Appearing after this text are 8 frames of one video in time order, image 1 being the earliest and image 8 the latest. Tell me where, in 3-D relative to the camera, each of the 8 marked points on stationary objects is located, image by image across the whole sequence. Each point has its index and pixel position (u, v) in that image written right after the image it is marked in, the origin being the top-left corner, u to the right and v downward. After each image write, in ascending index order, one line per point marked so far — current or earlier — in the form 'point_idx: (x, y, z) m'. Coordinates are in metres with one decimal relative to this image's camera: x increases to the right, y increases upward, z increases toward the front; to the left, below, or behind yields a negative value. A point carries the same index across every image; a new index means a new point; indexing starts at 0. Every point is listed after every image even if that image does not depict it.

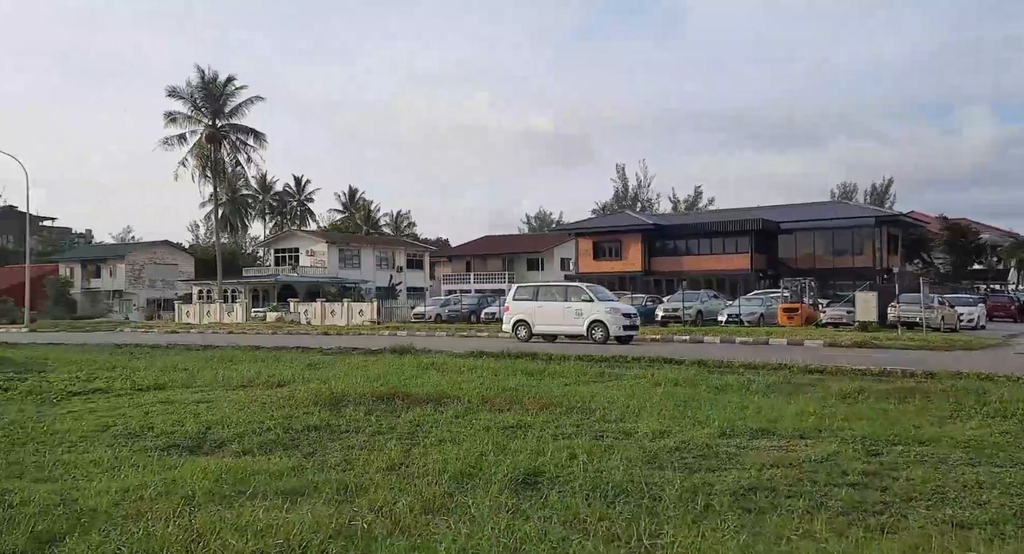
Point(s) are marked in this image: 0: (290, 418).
0: (-2.0, -1.3, +7.1) m
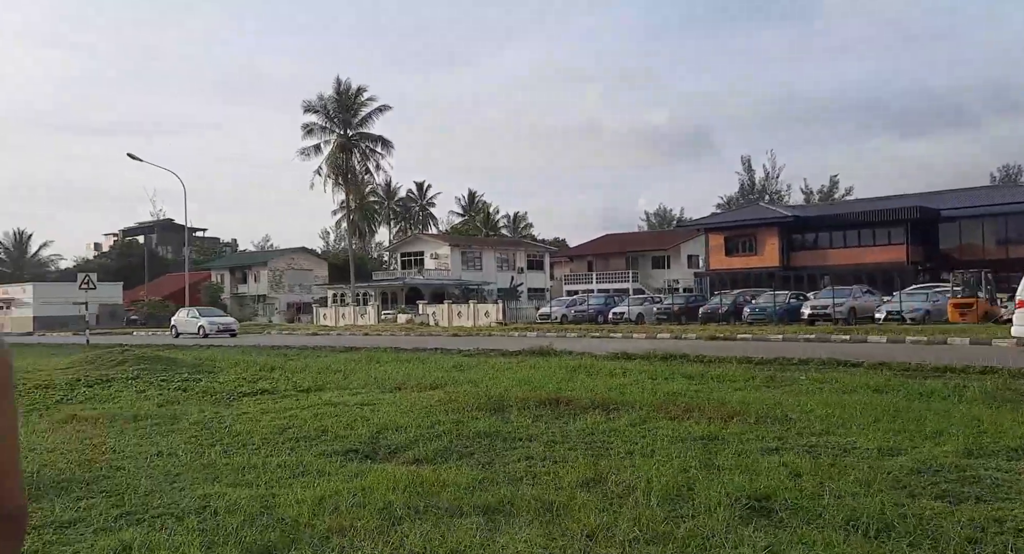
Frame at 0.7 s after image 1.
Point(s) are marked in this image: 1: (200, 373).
0: (-0.5, -1.3, +7.0) m
1: (-5.9, -1.8, +14.9) m
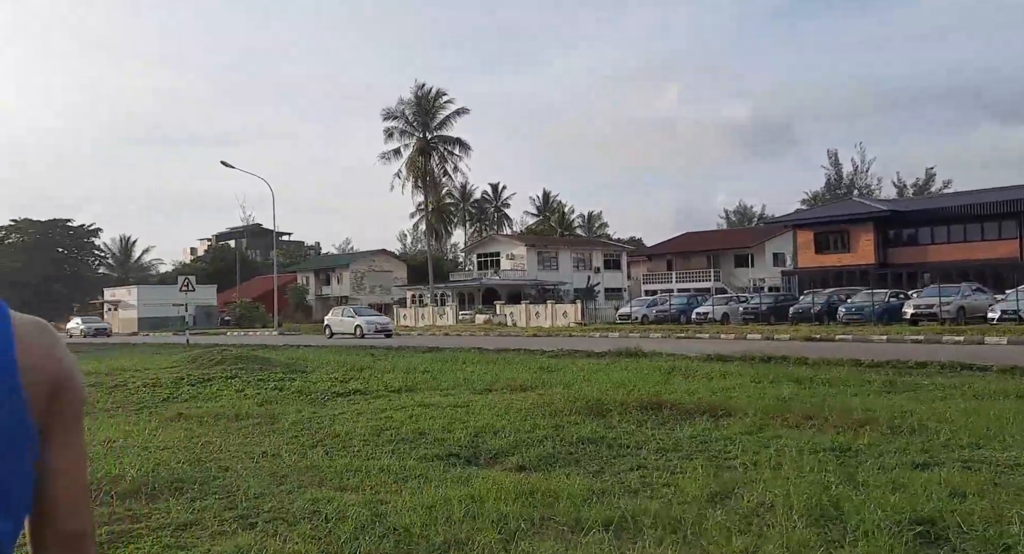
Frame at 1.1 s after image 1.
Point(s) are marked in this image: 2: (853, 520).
0: (+0.4, -1.3, +6.8) m
1: (-4.3, -1.9, +15.1) m
2: (+1.4, -1.0, +3.4) m
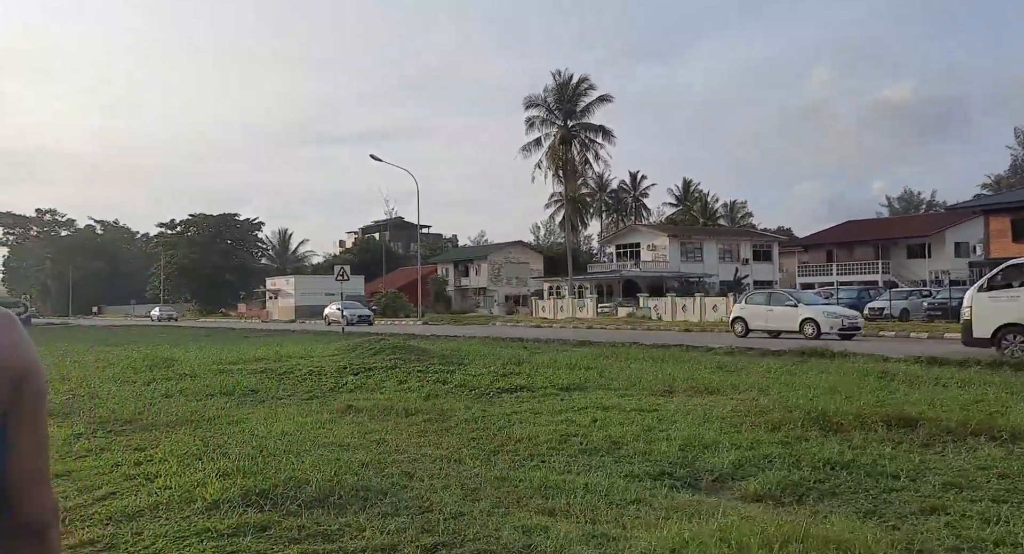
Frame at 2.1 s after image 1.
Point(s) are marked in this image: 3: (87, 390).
0: (+2.0, -1.2, +5.7) m
1: (-1.2, -1.7, +14.7) m
2: (+2.5, -1.0, +2.2) m
3: (-7.2, -2.0, +13.4) m
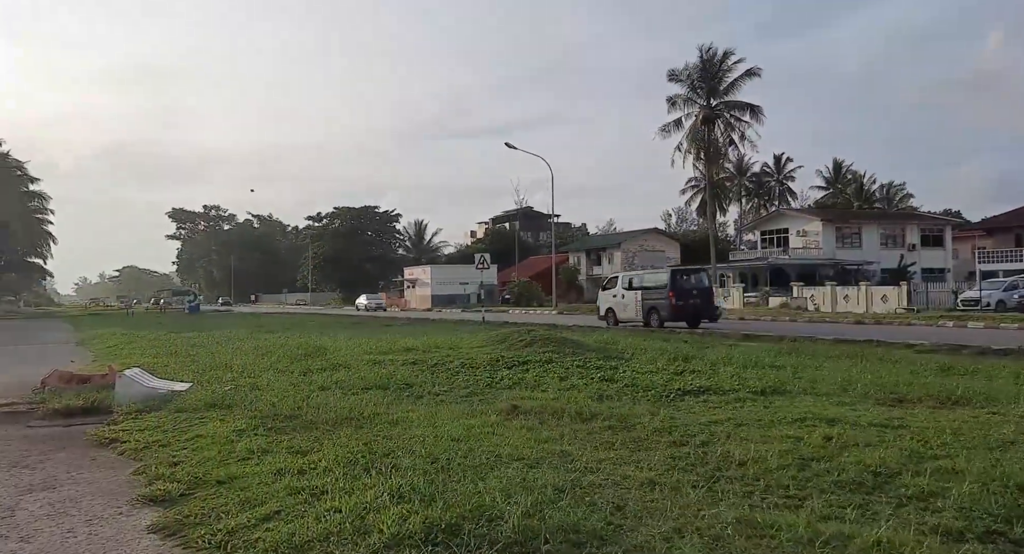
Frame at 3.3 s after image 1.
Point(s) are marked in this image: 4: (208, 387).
0: (+3.4, -1.1, +4.1) m
1: (+1.7, -1.4, +13.5) m
2: (+3.2, -0.9, +0.5) m
3: (-4.4, -1.8, +13.2) m
4: (-5.1, -1.9, +13.0) m
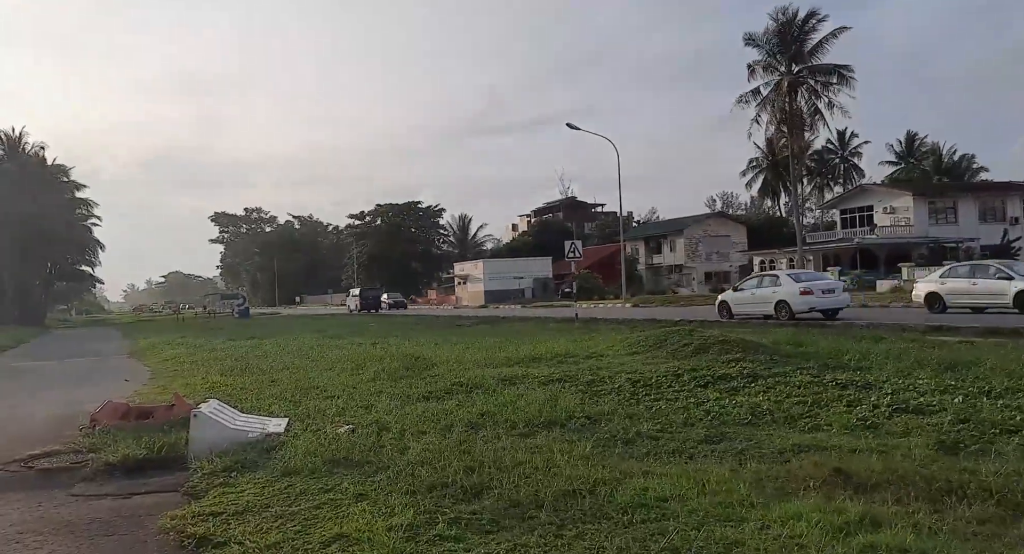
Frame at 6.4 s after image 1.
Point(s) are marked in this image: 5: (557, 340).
0: (+5.4, -0.9, +0.4) m
1: (+4.3, -1.2, +9.9) m
2: (+5.1, -0.8, -3.2) m
3: (-1.9, -1.8, +9.9) m
4: (-2.5, -1.9, +9.8) m
5: (+1.1, -1.4, +17.5) m
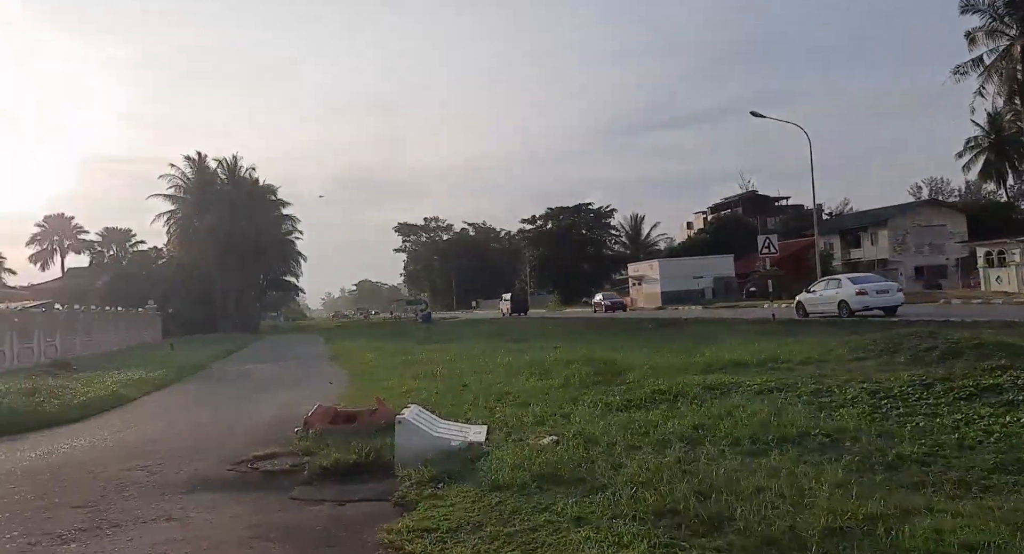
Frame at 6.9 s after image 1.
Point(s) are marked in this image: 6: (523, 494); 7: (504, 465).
0: (+5.7, -0.8, -1.6) m
1: (+6.6, -1.1, +8.0) m
2: (+4.6, -0.6, -5.0) m
3: (+0.7, -1.8, +9.3) m
4: (0.0, -1.9, +9.3) m
5: (+5.1, -1.4, +16.1) m
6: (+0.1, -1.9, +6.9) m
7: (-0.1, -1.9, +8.0) m
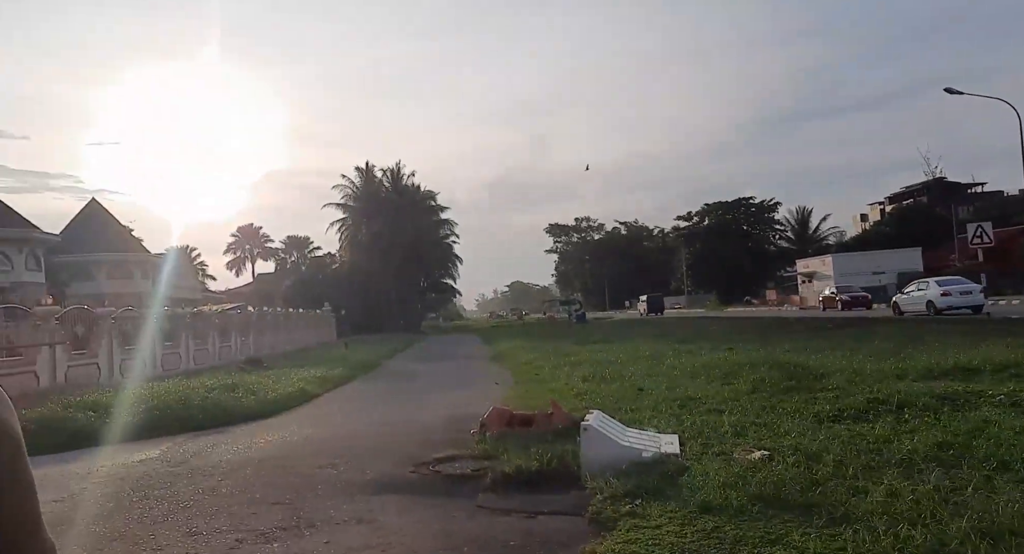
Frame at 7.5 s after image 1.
0: (+5.6, -0.7, -3.4) m
1: (+8.4, -0.9, +5.8) m
2: (+3.8, -0.5, -6.5) m
3: (+2.8, -1.7, +8.2) m
4: (+2.1, -1.9, +8.4) m
5: (+8.5, -1.2, +14.1) m
6: (+1.8, -1.9, +6.0) m
7: (+1.8, -1.9, +7.1) m
